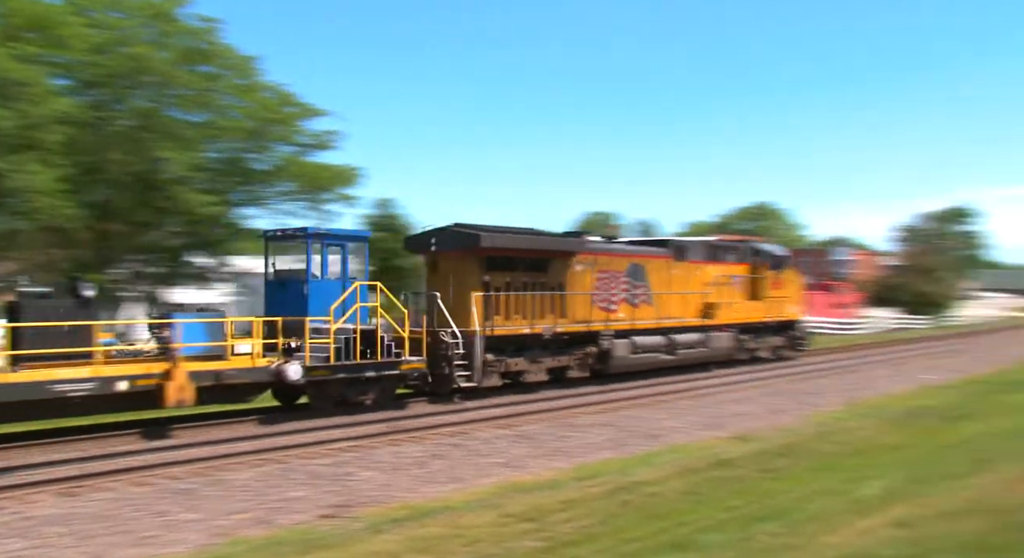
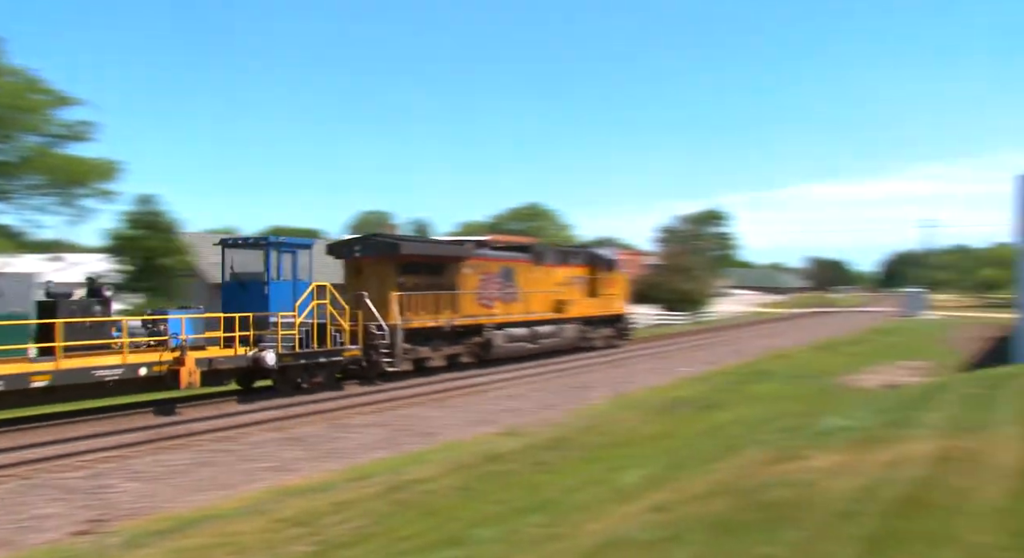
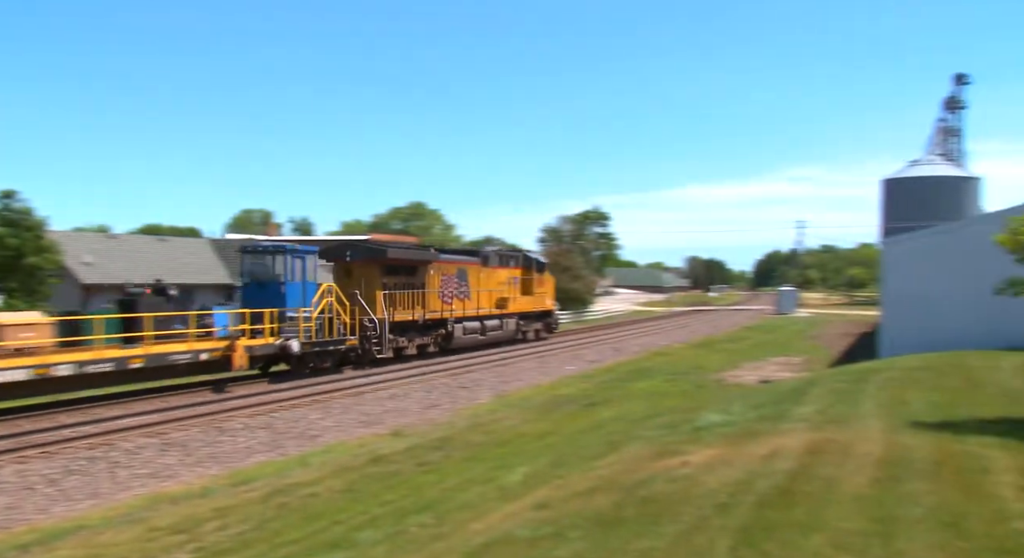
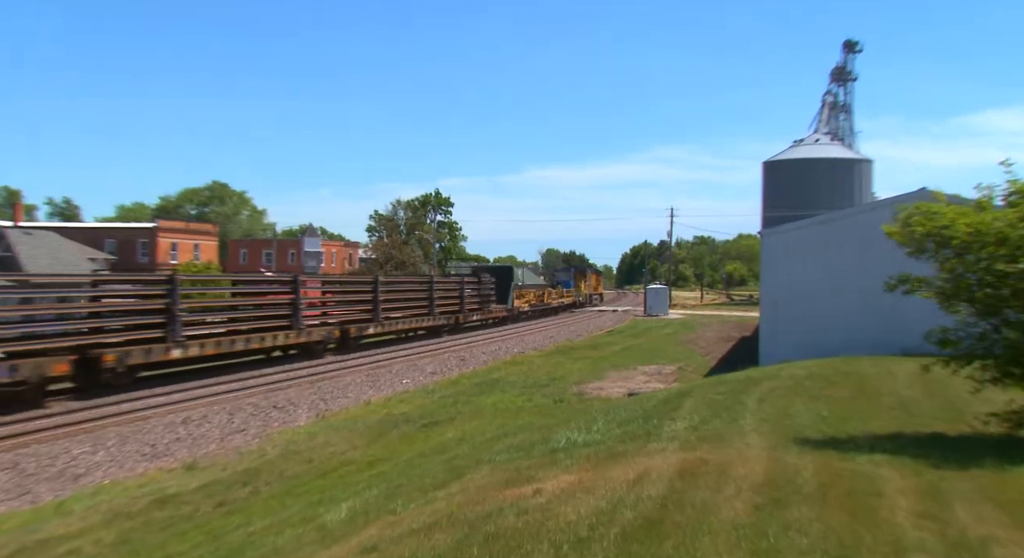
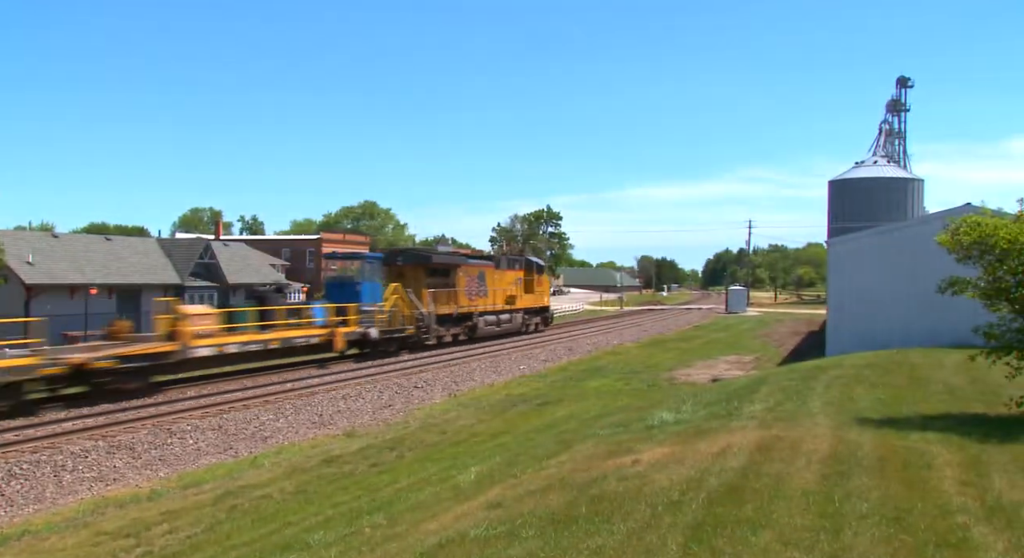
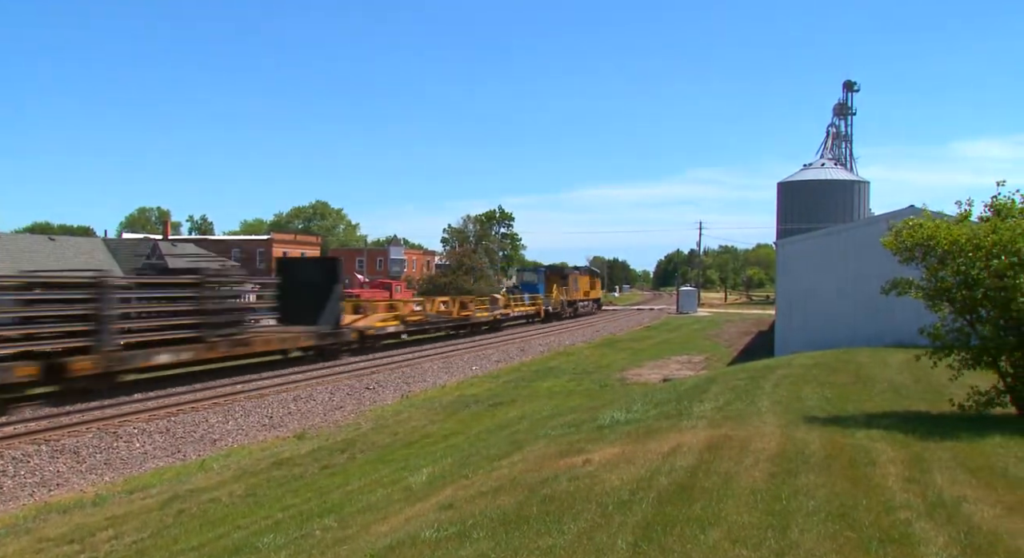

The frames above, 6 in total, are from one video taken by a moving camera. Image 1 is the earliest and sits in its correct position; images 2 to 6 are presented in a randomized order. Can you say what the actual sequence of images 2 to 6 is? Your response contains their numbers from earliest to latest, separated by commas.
2, 3, 5, 6, 4
